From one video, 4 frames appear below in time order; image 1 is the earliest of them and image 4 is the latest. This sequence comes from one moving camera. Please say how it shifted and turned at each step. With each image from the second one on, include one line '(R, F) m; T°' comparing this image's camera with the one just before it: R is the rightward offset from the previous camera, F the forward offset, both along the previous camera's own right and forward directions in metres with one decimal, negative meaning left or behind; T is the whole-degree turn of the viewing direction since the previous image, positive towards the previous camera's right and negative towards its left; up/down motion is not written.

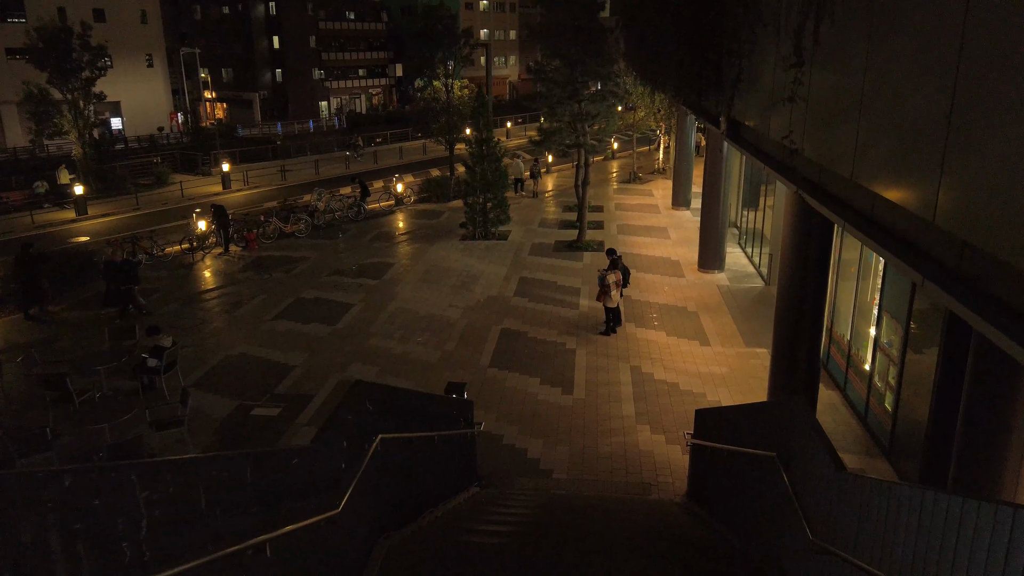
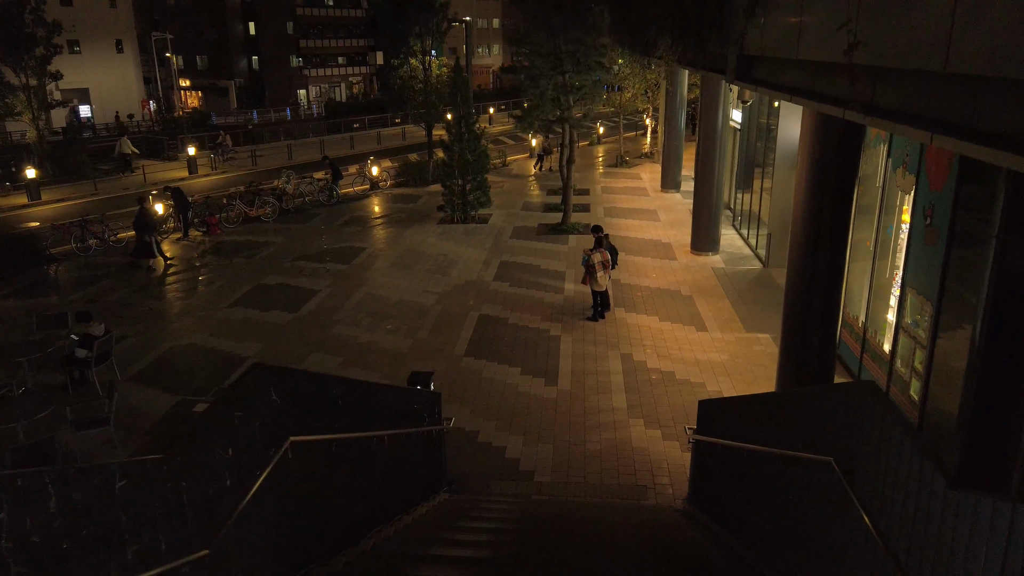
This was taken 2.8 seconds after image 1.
(+0.1, +1.1) m; +1°
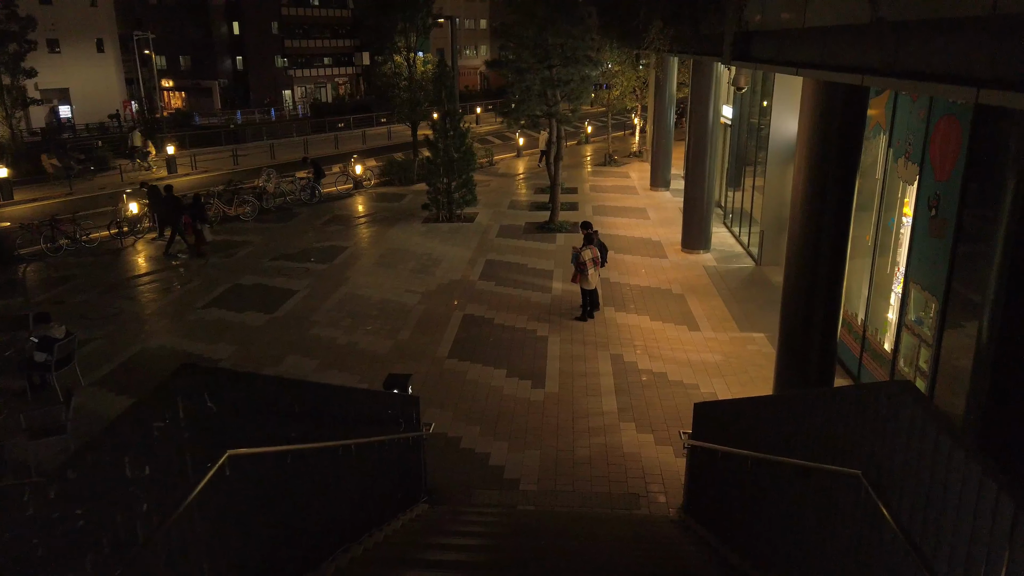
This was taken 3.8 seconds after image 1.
(+0.1, +0.4) m; +1°
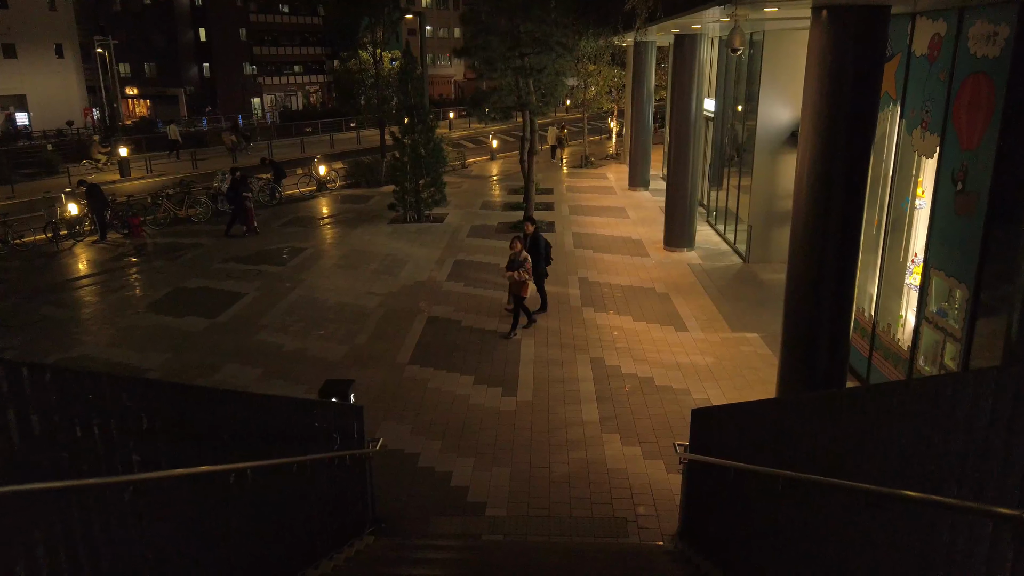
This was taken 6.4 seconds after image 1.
(+0.1, +1.0) m; +2°
